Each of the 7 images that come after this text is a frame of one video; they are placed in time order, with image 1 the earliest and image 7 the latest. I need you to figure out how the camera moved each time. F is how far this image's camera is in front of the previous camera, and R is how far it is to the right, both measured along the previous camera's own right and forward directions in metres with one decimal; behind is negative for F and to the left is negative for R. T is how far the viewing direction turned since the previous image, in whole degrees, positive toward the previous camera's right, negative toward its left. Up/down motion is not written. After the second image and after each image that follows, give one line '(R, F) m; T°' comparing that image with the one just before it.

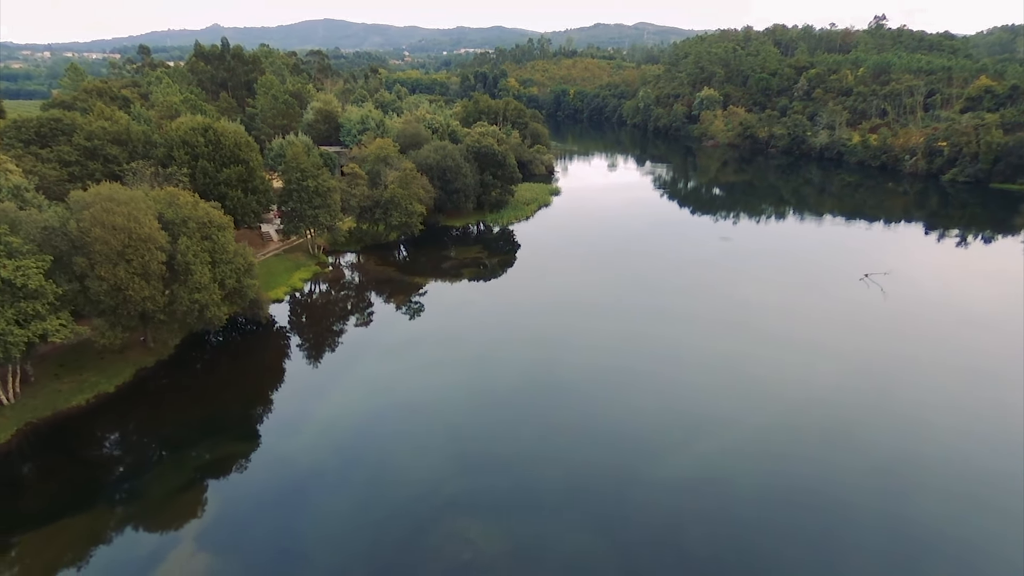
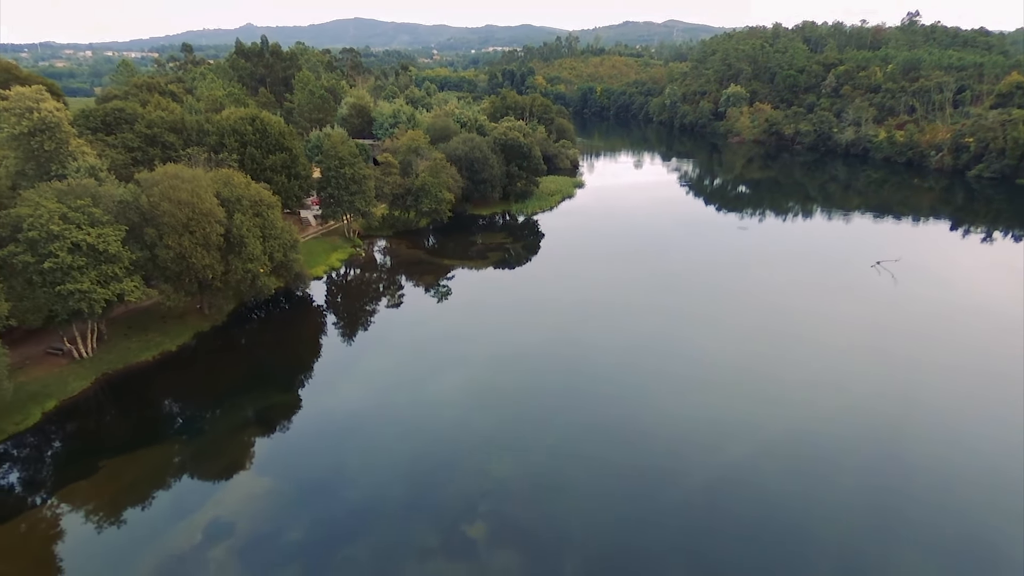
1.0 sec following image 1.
(+0.2, -3.2) m; -2°
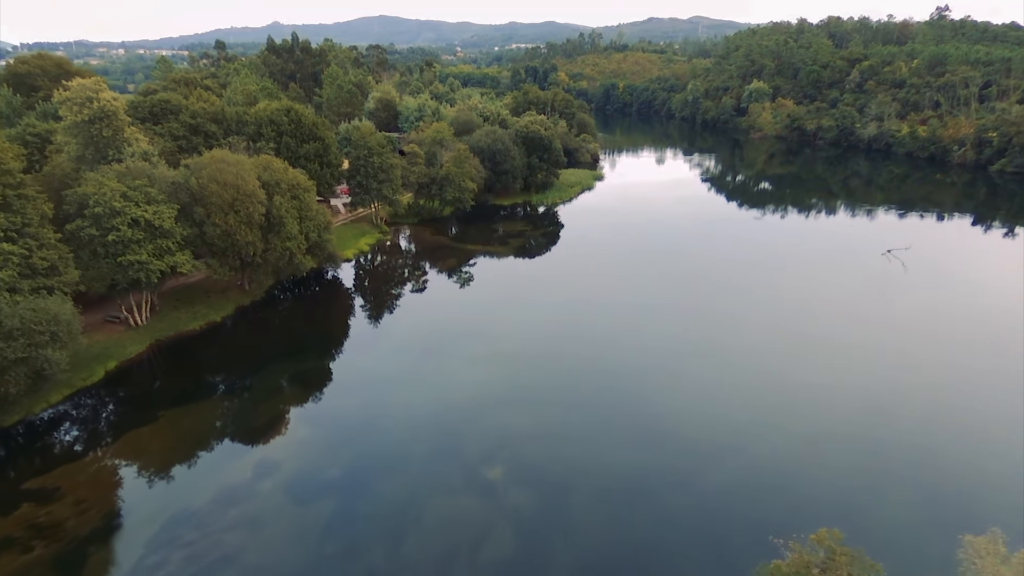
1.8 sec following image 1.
(+0.2, -2.6) m; -2°
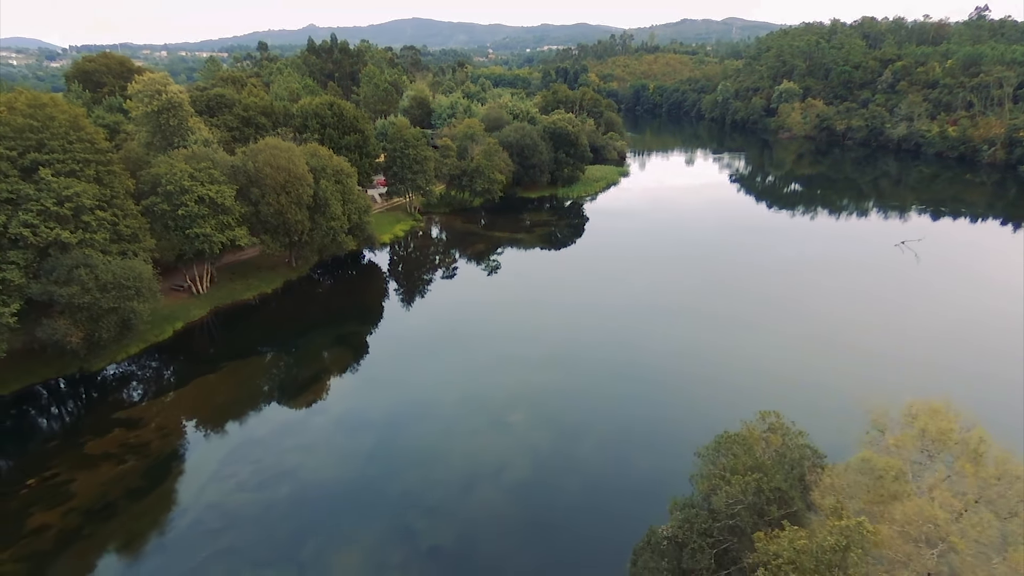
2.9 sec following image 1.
(+0.3, -3.5) m; -3°
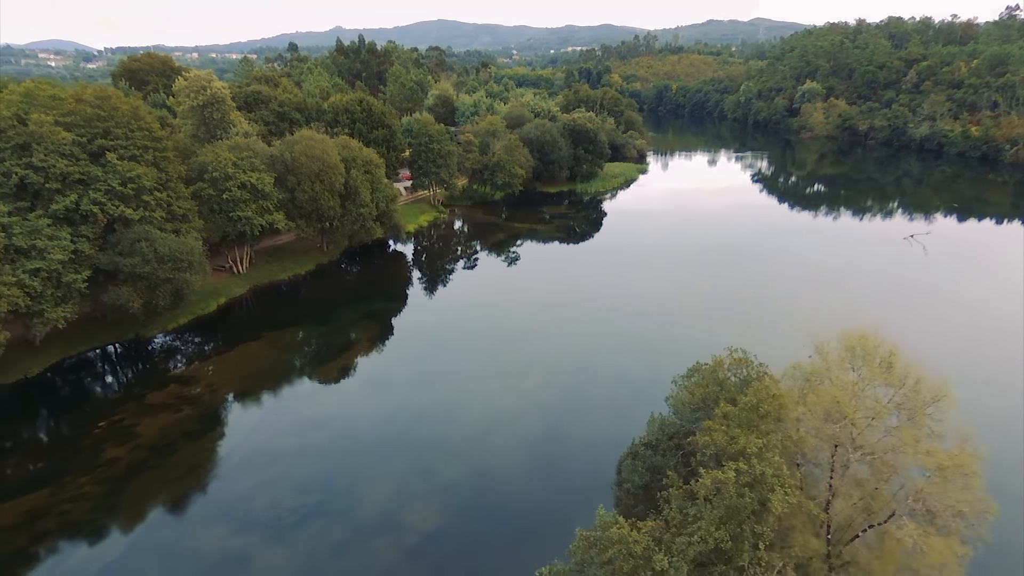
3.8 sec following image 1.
(+0.4, -2.8) m; -2°
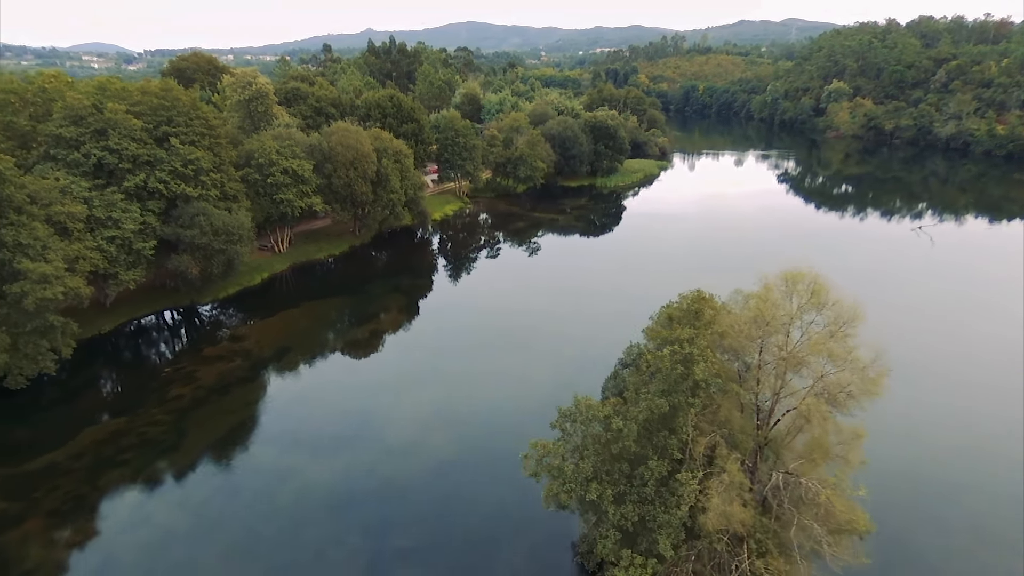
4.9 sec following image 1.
(+0.7, -3.6) m; -2°
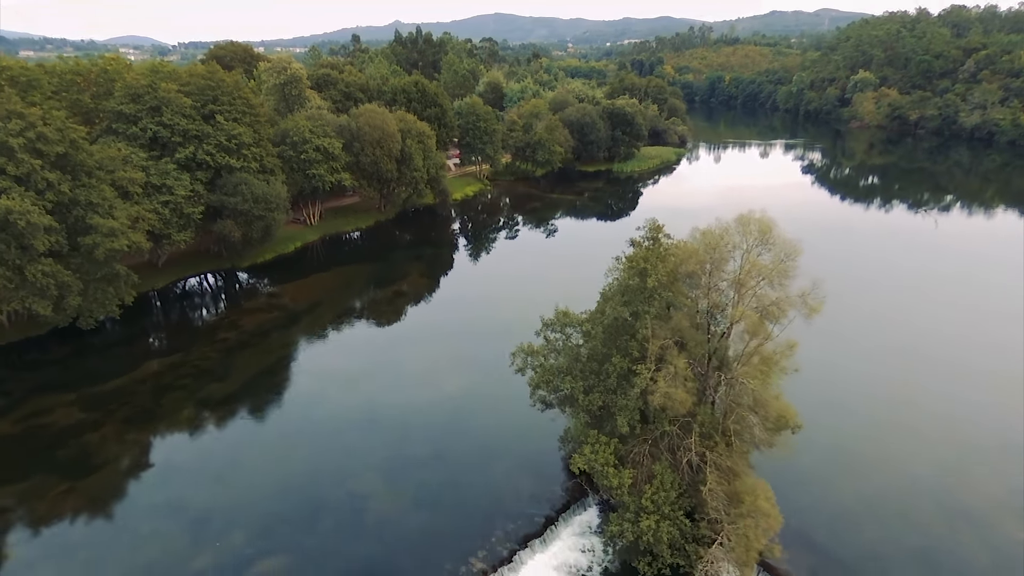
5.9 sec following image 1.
(+0.9, -3.5) m; -2°
